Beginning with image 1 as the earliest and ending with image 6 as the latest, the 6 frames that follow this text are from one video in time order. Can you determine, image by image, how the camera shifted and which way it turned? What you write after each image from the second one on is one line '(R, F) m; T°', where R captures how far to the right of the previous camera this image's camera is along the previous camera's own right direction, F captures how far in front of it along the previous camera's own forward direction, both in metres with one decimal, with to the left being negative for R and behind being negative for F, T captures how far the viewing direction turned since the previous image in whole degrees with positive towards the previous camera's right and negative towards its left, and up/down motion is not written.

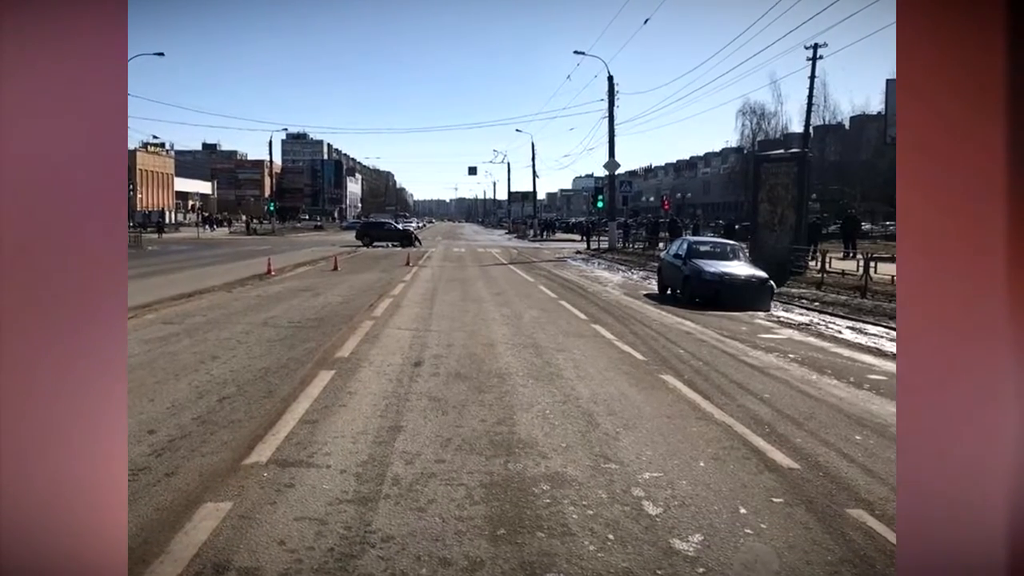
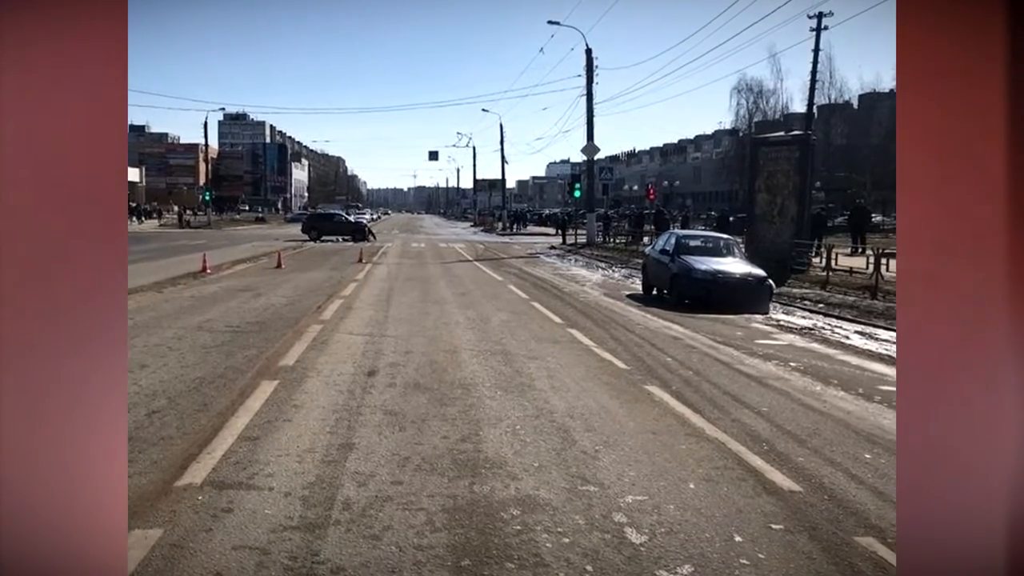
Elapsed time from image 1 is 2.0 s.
(0.0, +1.0) m; +2°
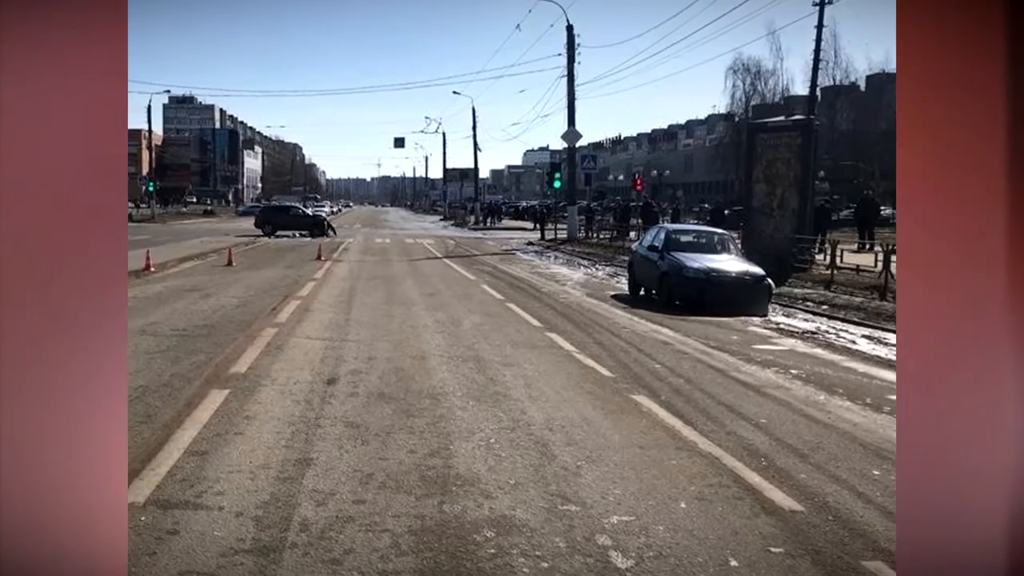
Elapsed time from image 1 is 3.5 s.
(0.0, +0.7) m; +2°
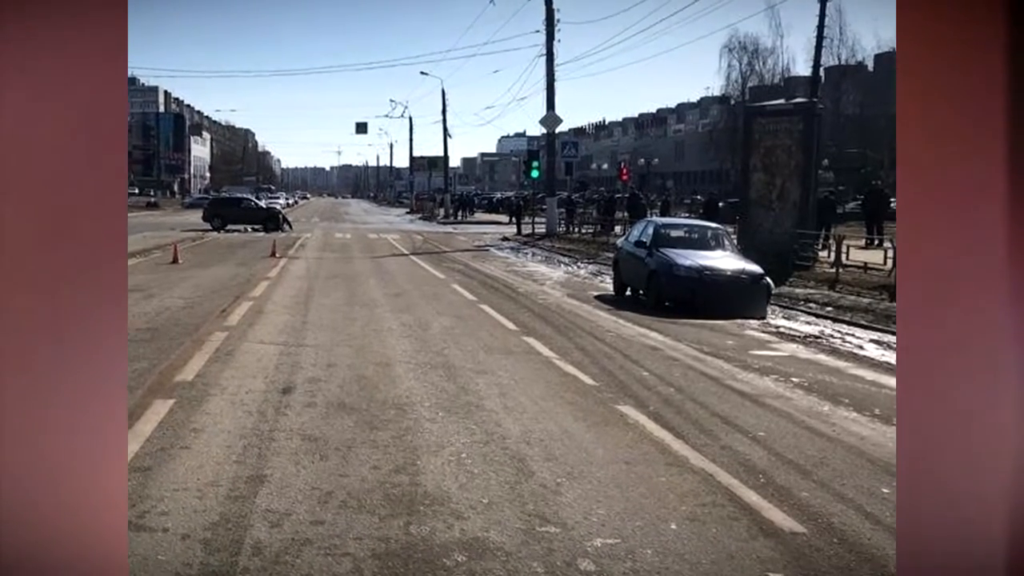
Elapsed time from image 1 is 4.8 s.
(0.0, +0.6) m; +1°
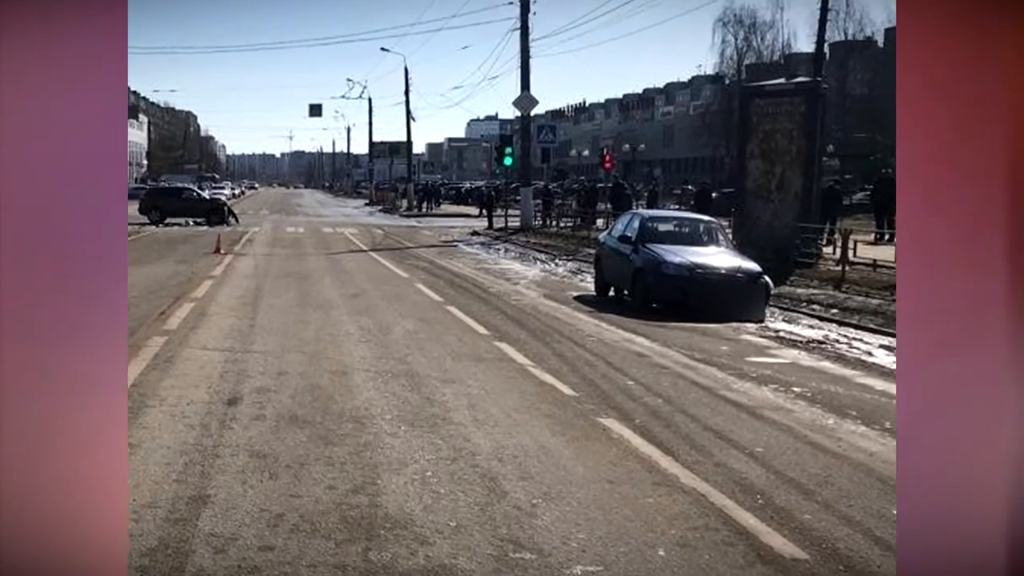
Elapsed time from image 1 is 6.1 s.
(0.0, +0.6) m; +1°
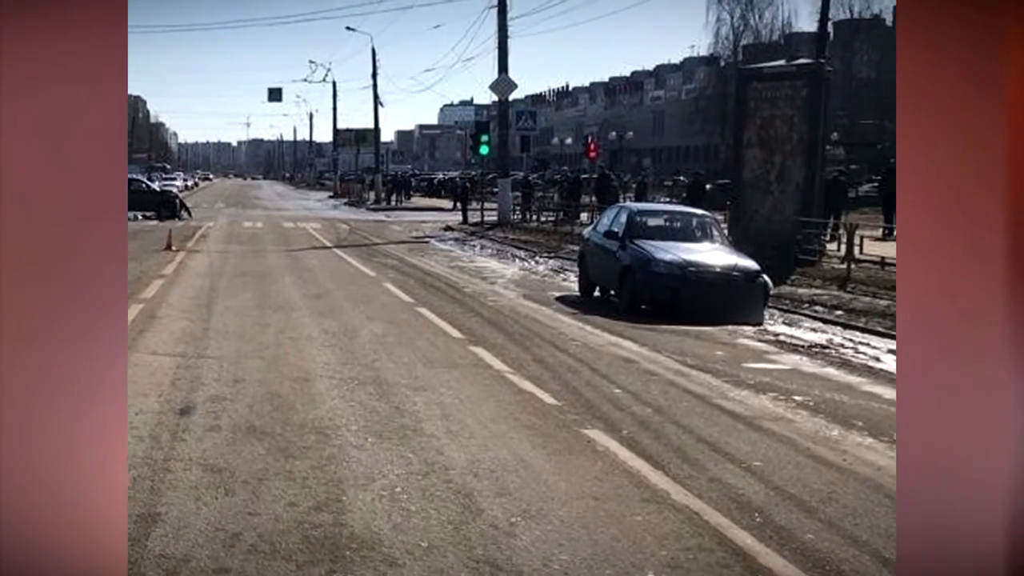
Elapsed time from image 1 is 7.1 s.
(0.0, +0.4) m; +1°
